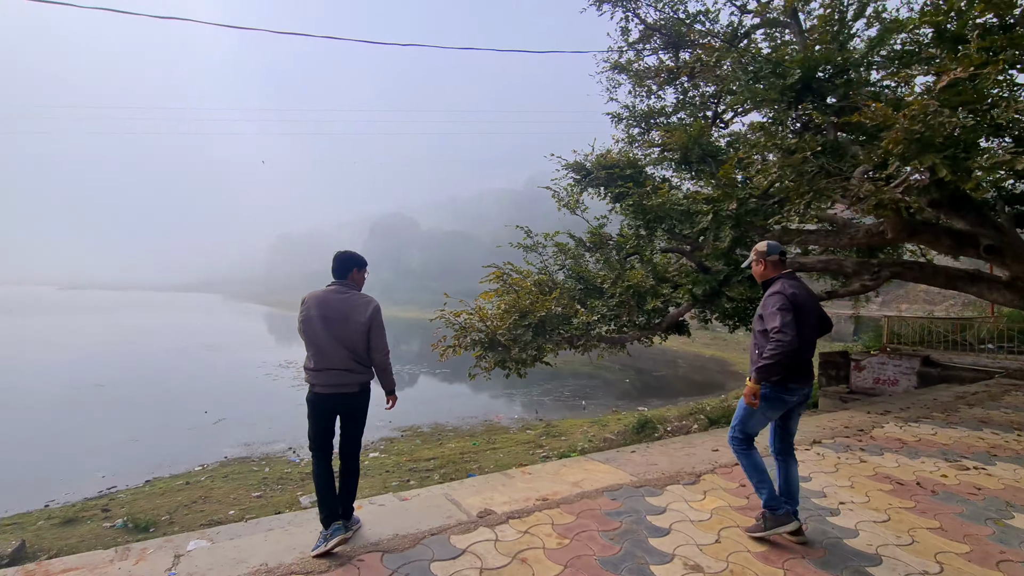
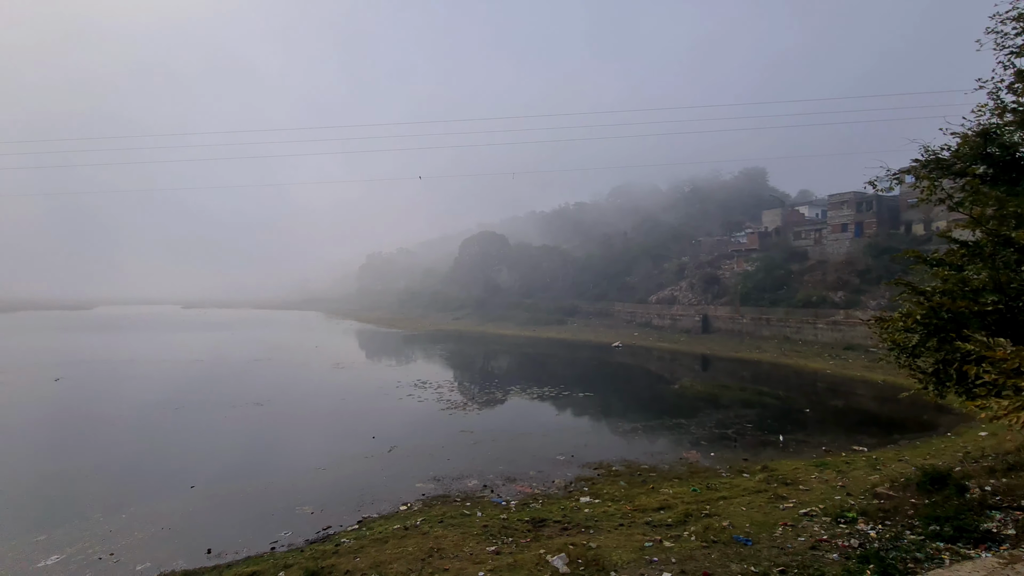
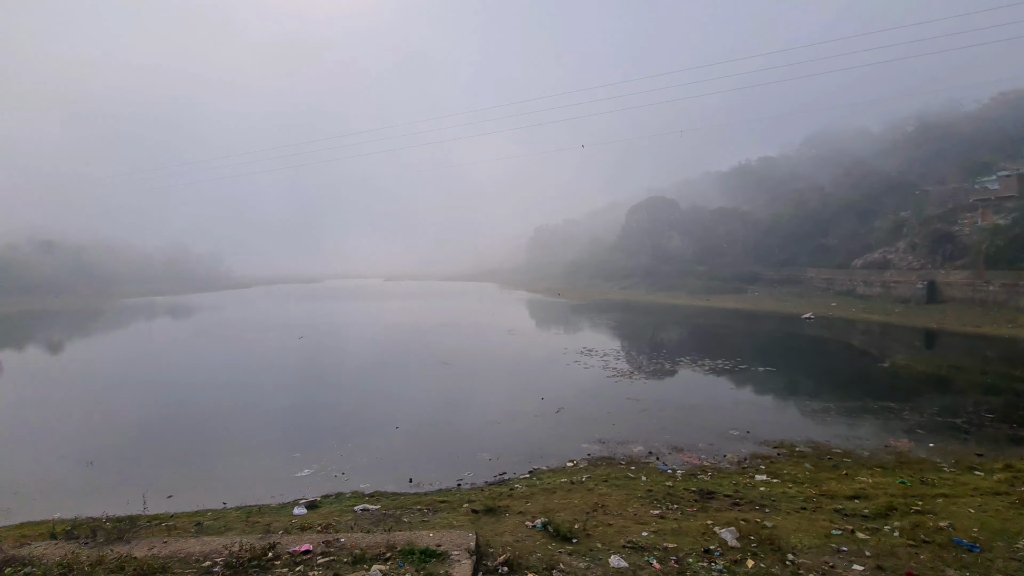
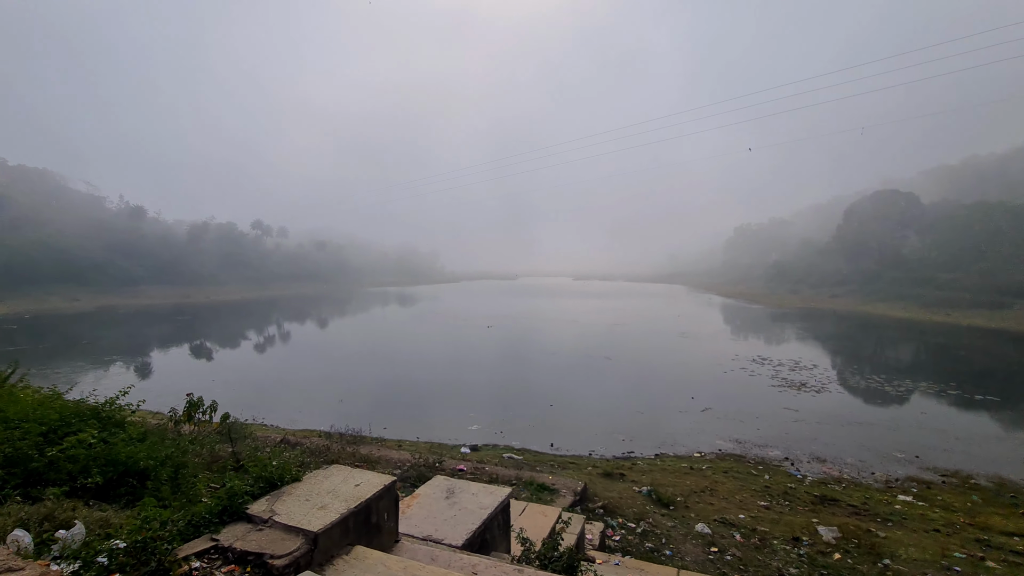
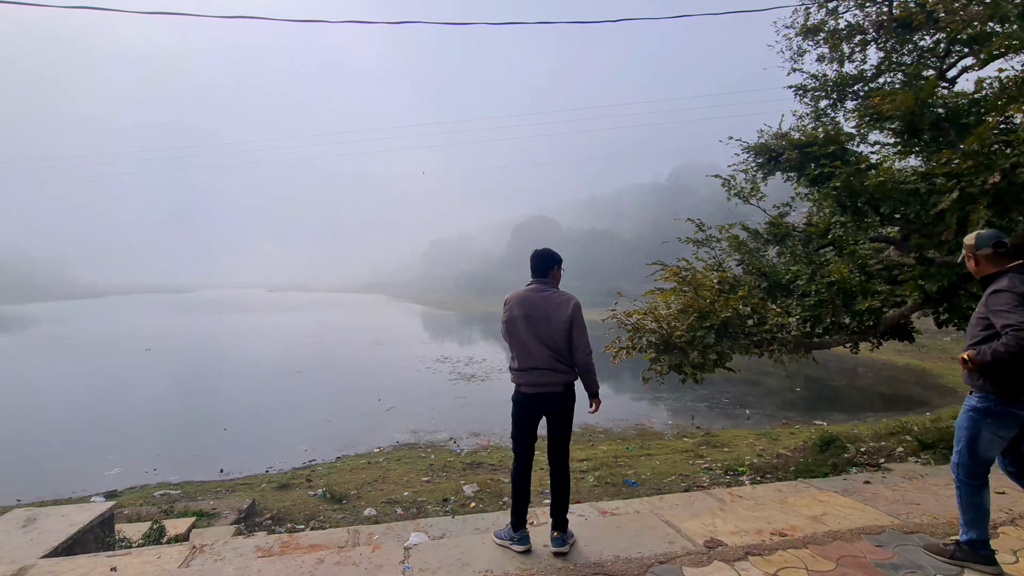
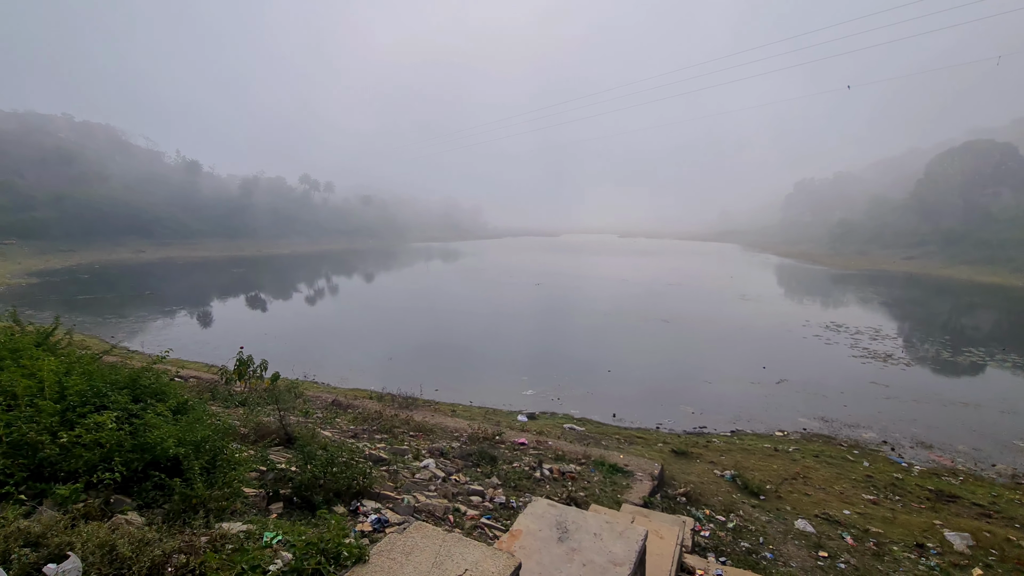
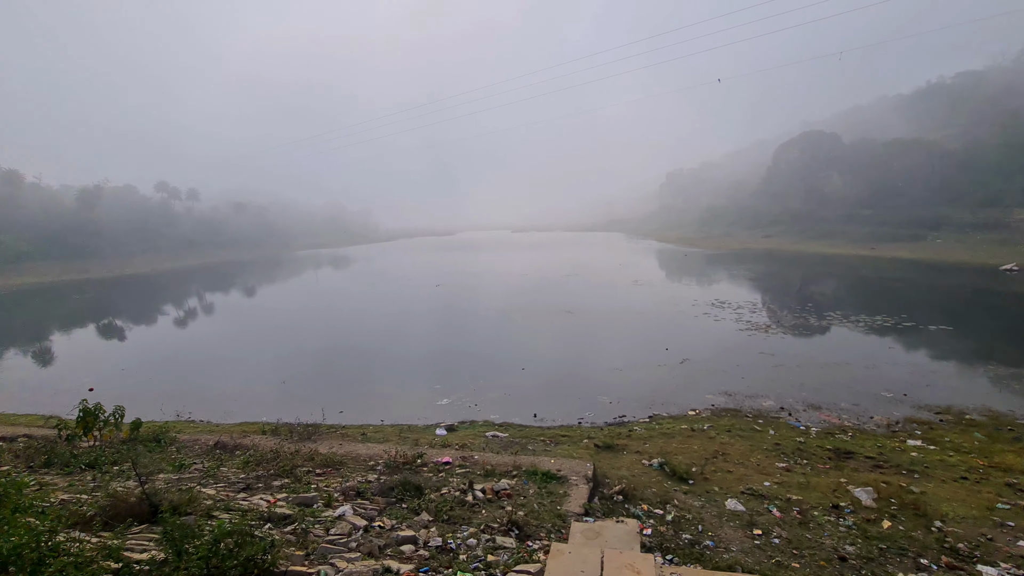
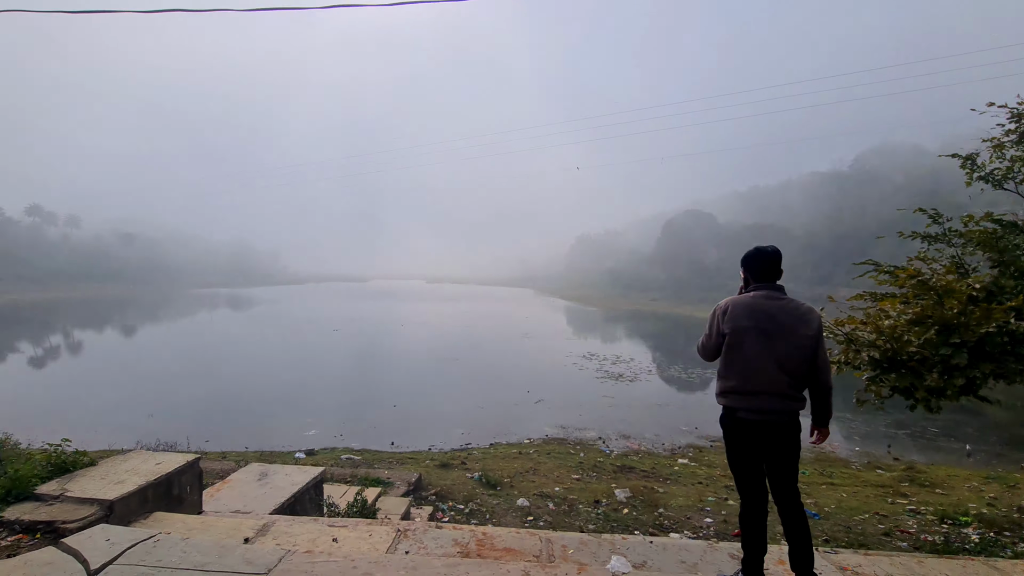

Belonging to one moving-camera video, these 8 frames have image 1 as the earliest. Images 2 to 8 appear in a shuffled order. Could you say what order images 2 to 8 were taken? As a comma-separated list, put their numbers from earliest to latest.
5, 8, 4, 6, 7, 3, 2
